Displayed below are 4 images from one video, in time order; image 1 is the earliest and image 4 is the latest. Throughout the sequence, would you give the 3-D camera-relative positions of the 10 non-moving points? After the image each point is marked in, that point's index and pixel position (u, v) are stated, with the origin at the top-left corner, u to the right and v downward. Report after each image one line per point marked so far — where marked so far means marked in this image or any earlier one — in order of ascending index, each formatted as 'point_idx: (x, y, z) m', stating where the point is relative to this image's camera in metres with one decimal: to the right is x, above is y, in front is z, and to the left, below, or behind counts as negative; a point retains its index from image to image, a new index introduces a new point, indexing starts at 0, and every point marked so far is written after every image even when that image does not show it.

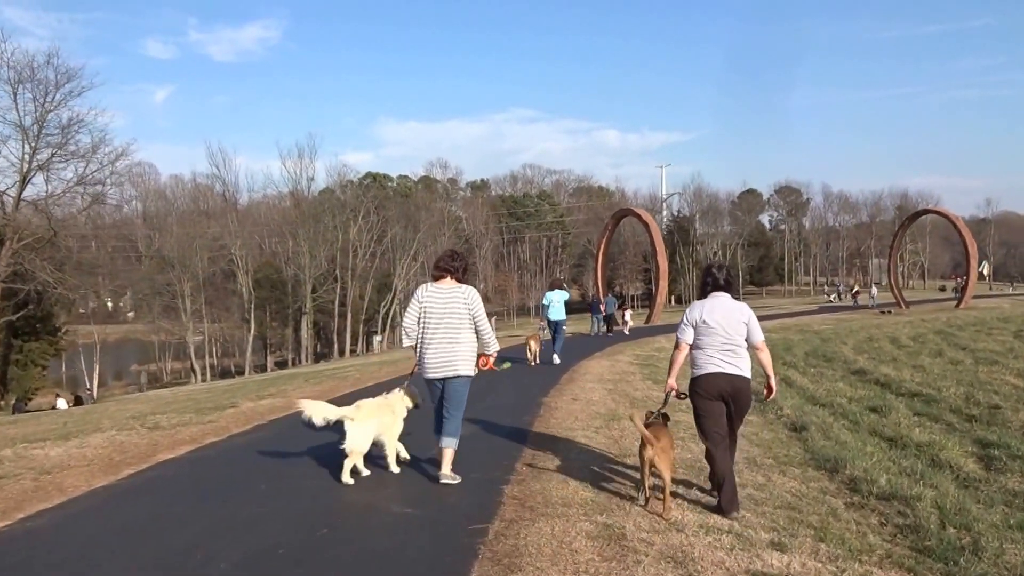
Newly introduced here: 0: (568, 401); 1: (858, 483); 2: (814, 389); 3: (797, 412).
0: (+0.9, -1.7, +11.5) m
1: (+3.2, -1.8, +7.0) m
2: (+5.7, -1.9, +14.7) m
3: (+4.3, -1.8, +11.5) m
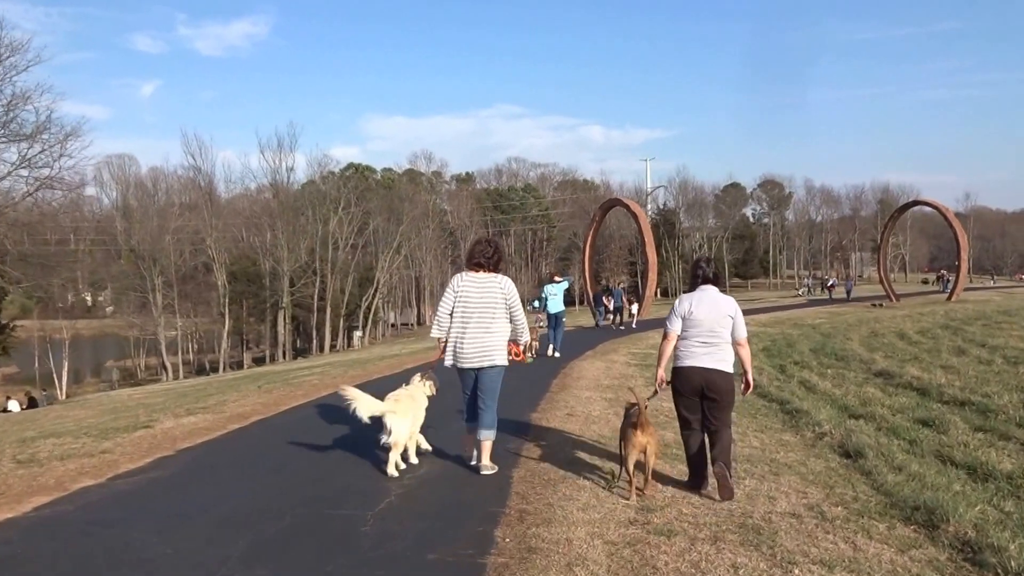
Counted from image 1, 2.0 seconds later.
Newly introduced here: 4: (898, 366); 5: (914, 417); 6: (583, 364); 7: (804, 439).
0: (+0.6, -1.6, +9.5) m
1: (+3.0, -1.7, +4.9) m
2: (+5.4, -1.8, +12.7) m
3: (+4.0, -1.7, +9.5) m
4: (+8.3, -1.7, +16.6) m
5: (+5.6, -1.8, +10.7) m
6: (+1.4, -1.5, +15.0) m
7: (+3.4, -1.8, +8.9) m
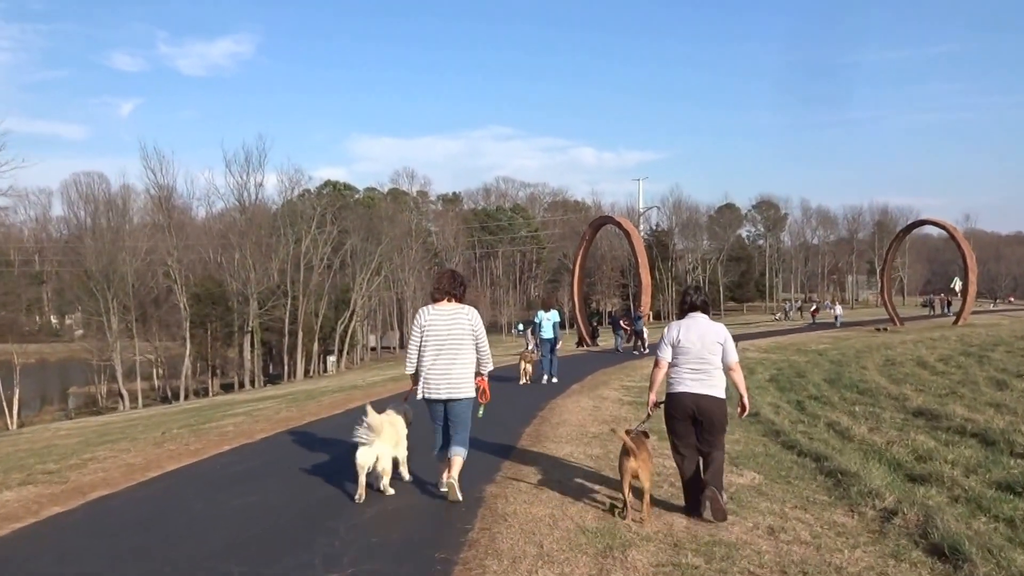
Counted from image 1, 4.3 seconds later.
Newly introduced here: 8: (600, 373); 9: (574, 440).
0: (+0.2, -1.8, +6.9) m
1: (+2.6, -1.8, +2.4) m
2: (+4.9, -2.1, +10.2) m
3: (+3.6, -2.0, +7.0) m
4: (+7.8, -2.1, +14.1) m
5: (+5.1, -2.1, +8.2) m
6: (+0.9, -1.9, +12.4) m
7: (+2.9, -2.0, +6.4) m
8: (+2.1, -2.0, +18.5) m
9: (+0.8, -1.9, +9.5) m
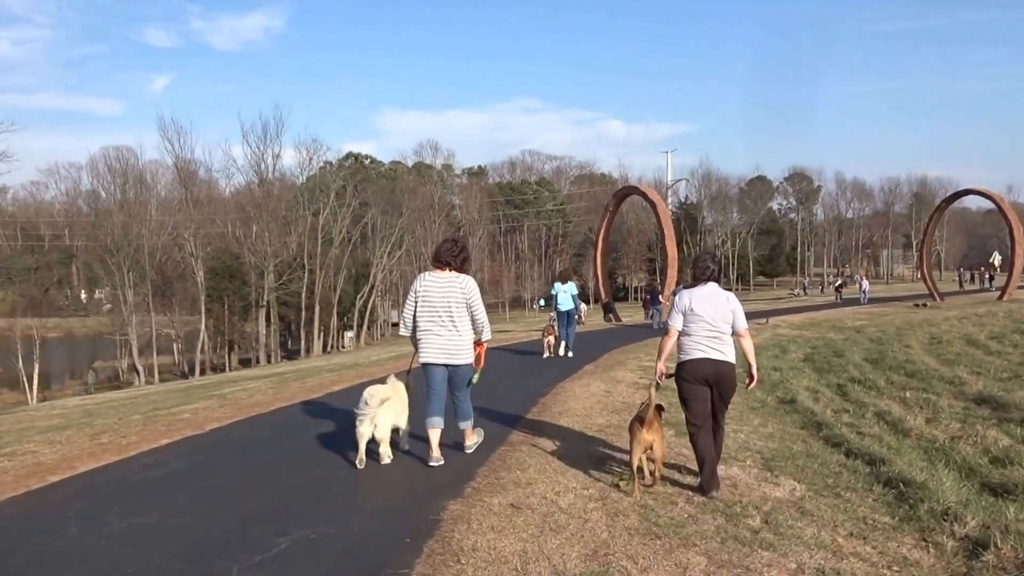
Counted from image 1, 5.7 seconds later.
0: (0.0, -1.5, +5.5) m
1: (+2.3, -1.7, +0.9) m
2: (+4.8, -1.7, +8.5) m
3: (+3.4, -1.7, +5.4) m
4: (+7.9, -1.6, +12.4) m
5: (+5.0, -1.8, +6.5) m
6: (+0.9, -1.4, +10.9) m
7: (+2.7, -1.7, +4.8) m
8: (+2.3, -1.4, +16.9) m
9: (+0.7, -1.5, +8.0) m
